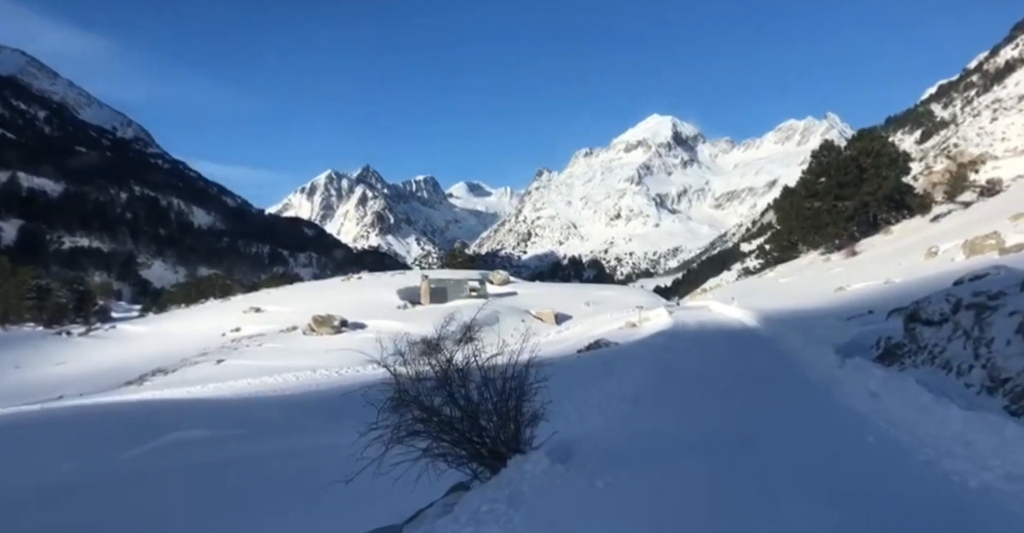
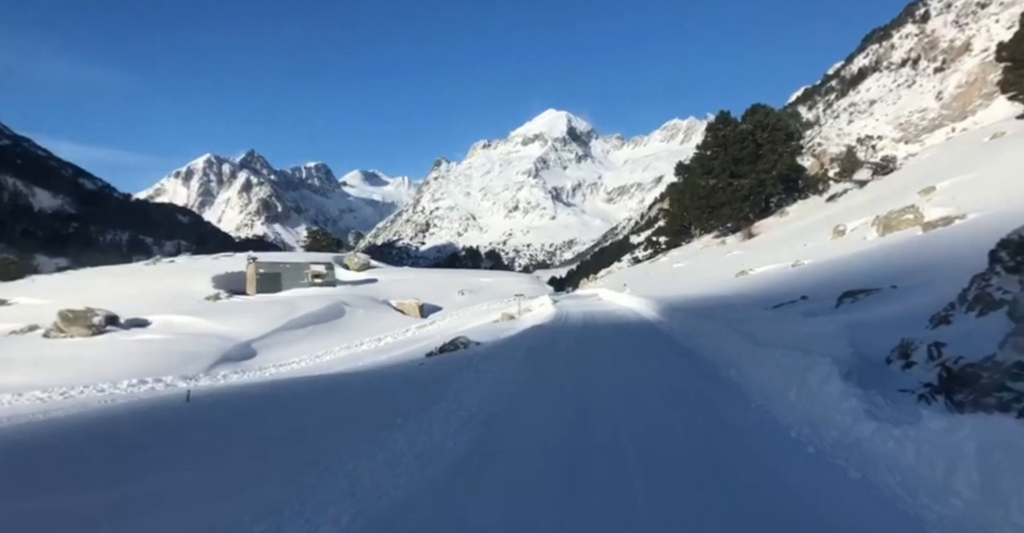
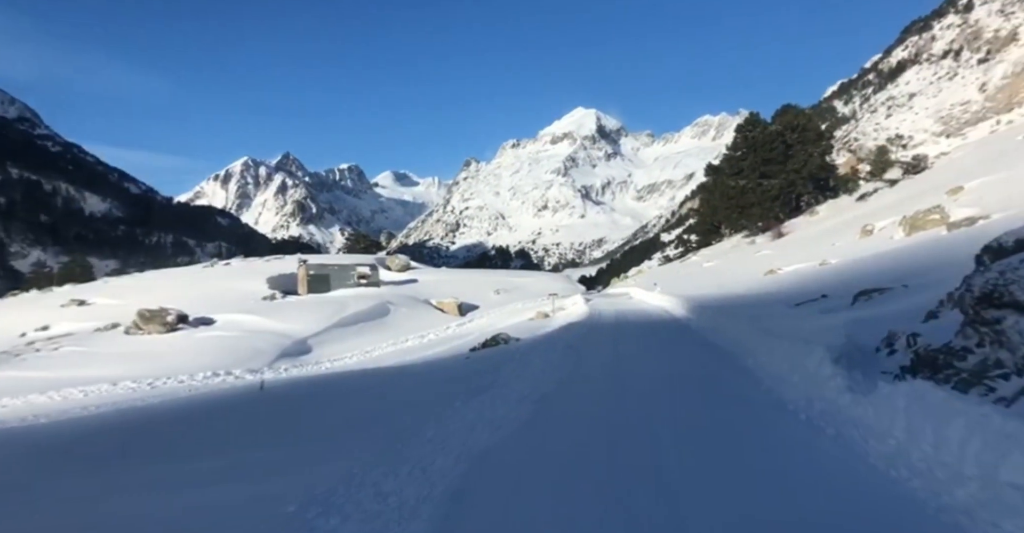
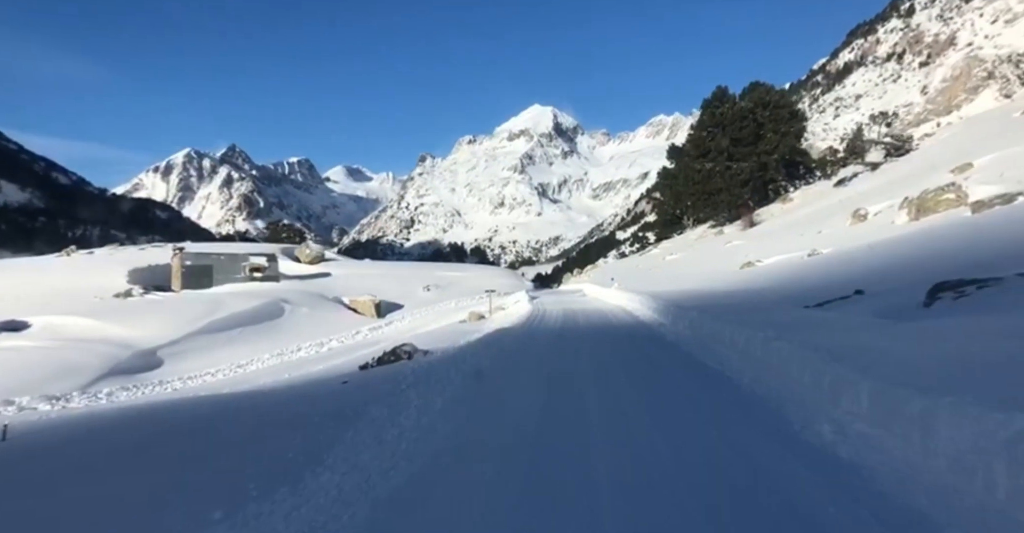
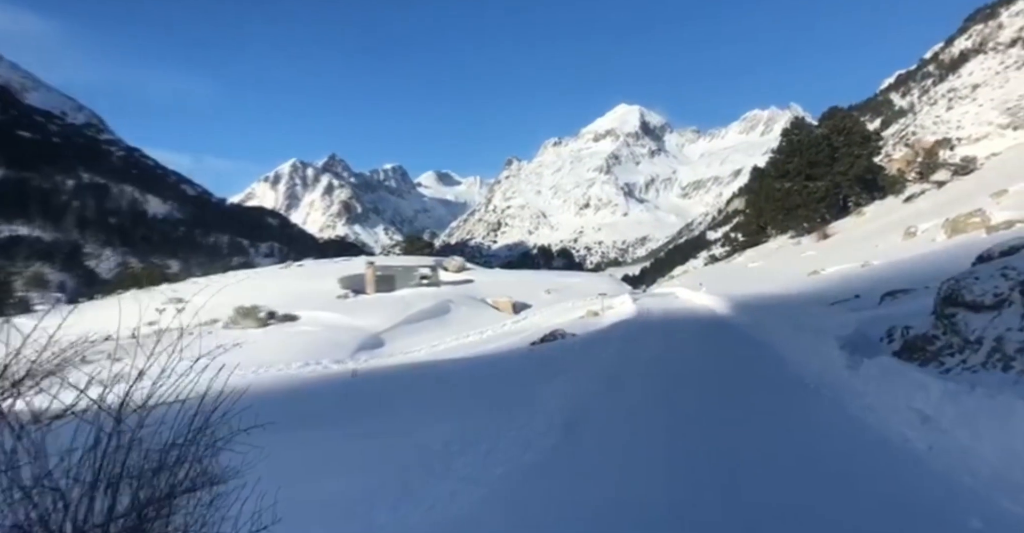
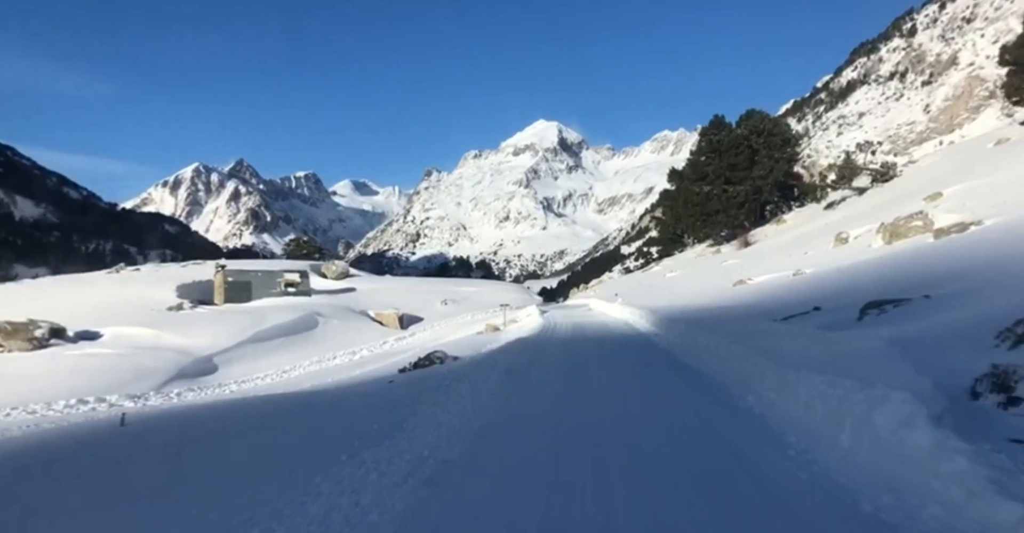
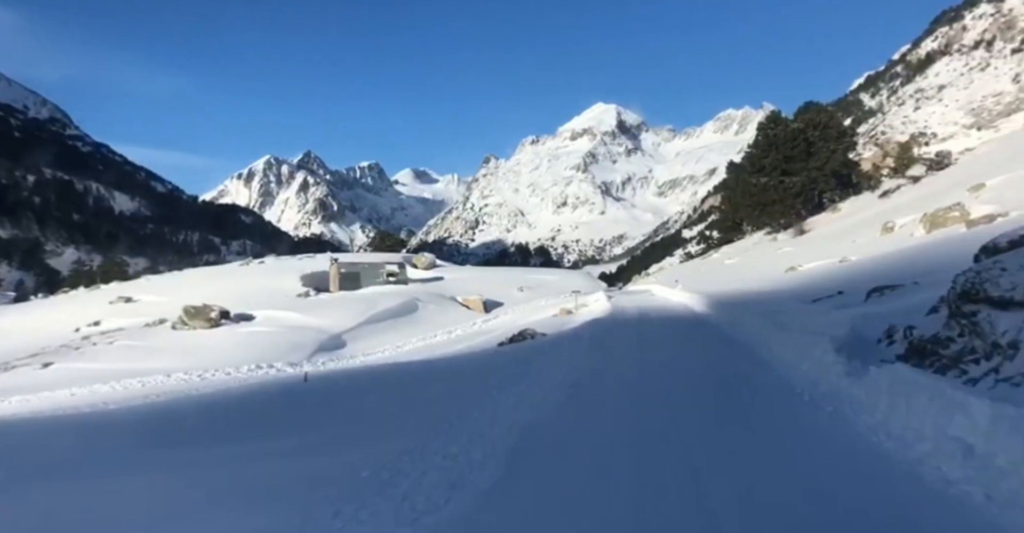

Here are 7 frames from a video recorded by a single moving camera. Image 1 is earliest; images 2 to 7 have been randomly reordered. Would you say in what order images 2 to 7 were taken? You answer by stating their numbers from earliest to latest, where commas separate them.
5, 7, 3, 2, 6, 4
